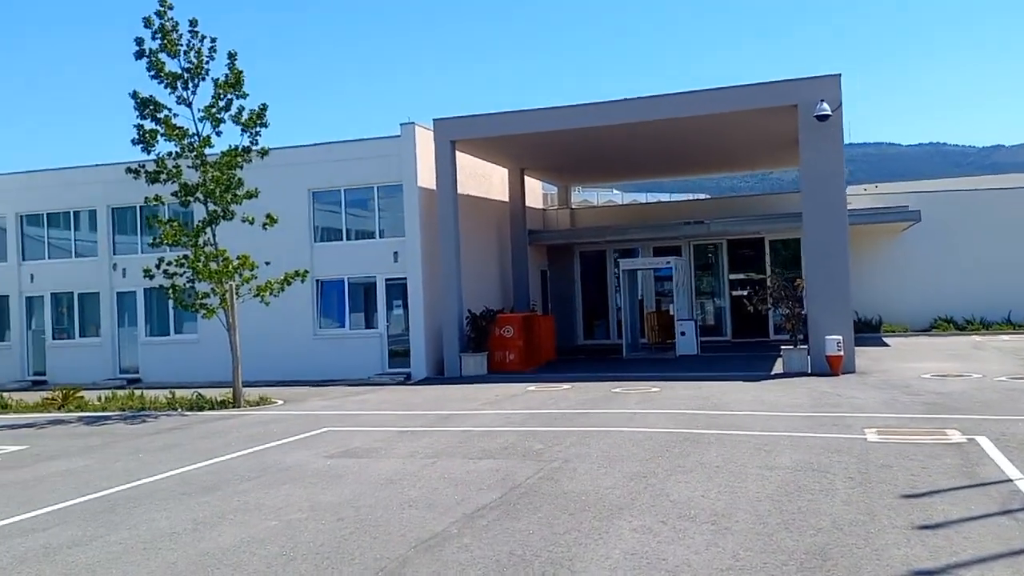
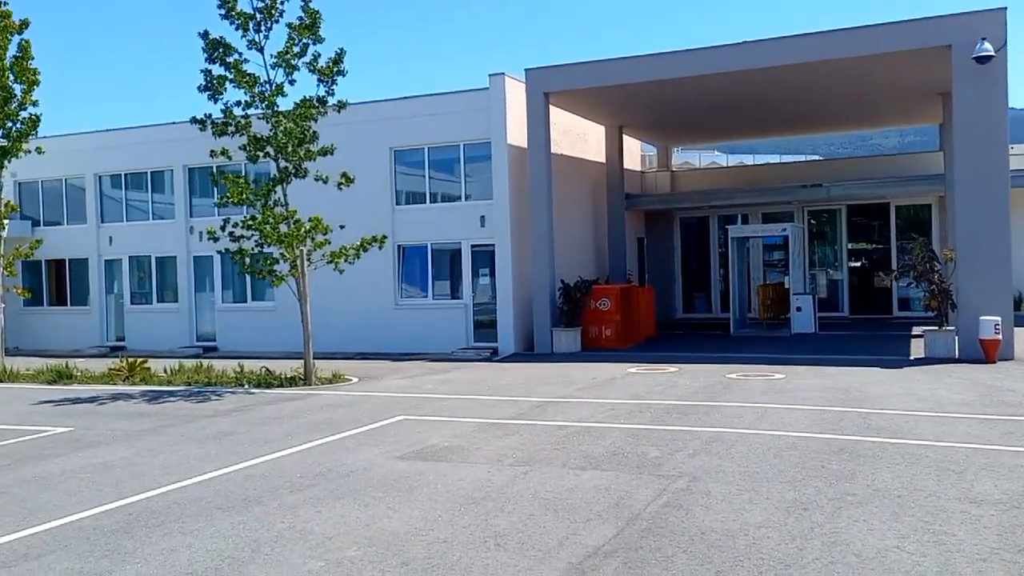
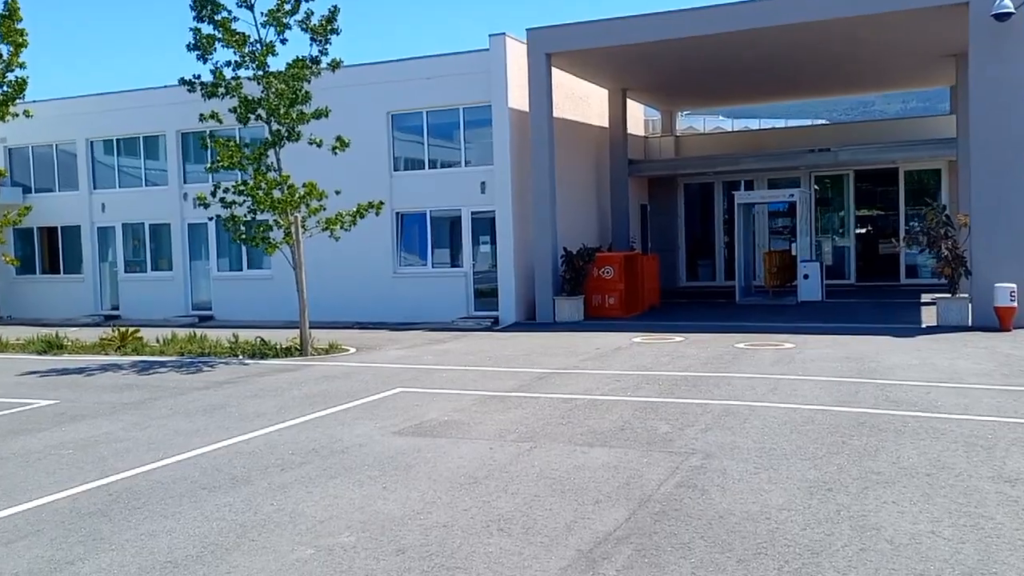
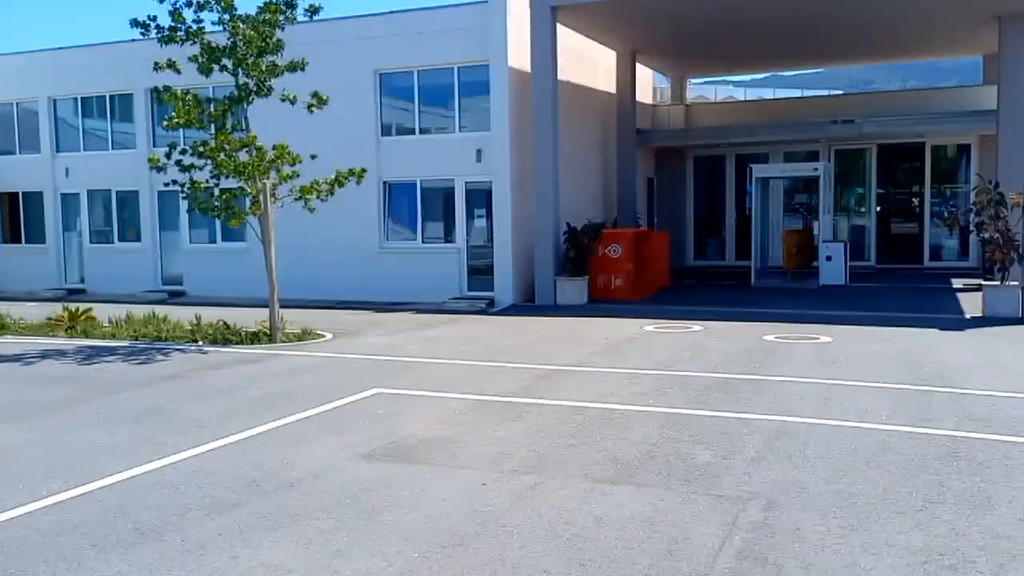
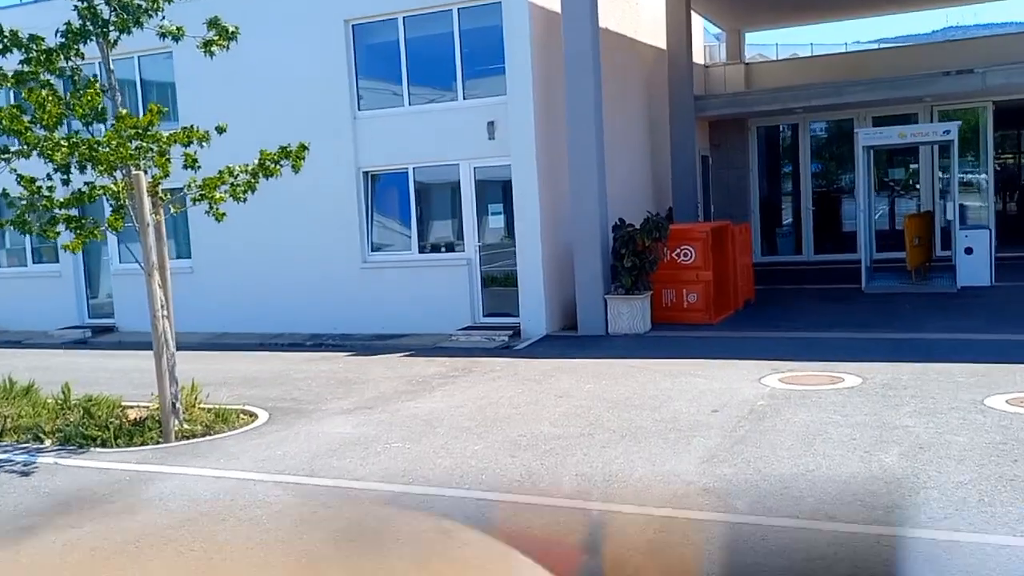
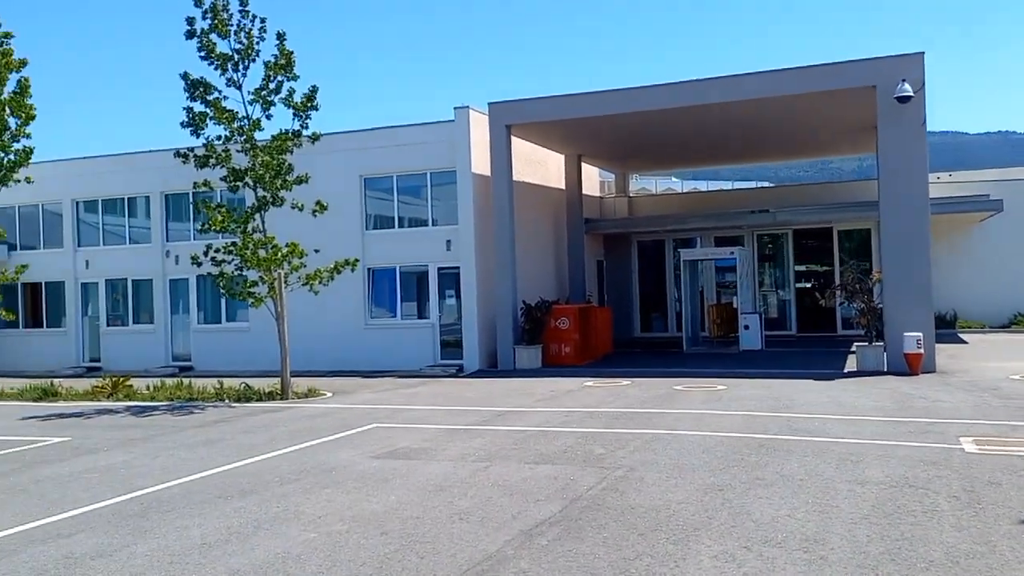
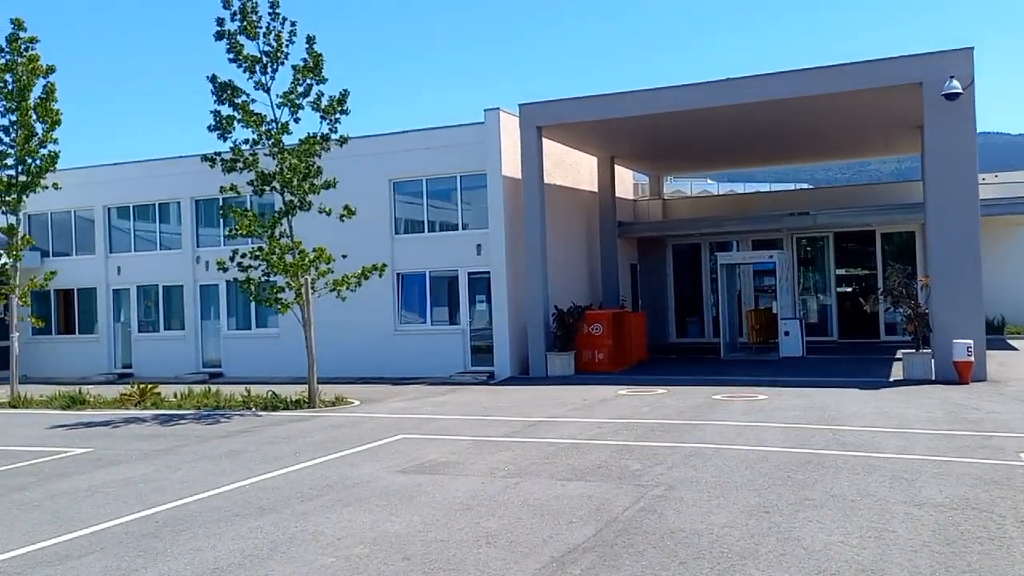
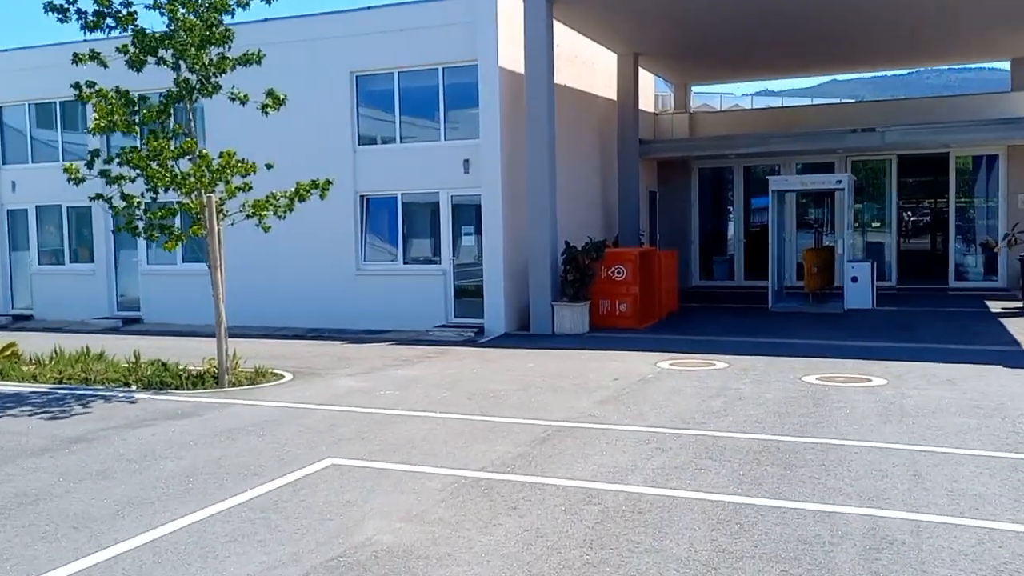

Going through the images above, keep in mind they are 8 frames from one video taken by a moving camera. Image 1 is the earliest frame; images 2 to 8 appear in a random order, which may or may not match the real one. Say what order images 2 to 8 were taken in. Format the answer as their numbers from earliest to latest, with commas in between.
6, 7, 2, 3, 4, 8, 5
